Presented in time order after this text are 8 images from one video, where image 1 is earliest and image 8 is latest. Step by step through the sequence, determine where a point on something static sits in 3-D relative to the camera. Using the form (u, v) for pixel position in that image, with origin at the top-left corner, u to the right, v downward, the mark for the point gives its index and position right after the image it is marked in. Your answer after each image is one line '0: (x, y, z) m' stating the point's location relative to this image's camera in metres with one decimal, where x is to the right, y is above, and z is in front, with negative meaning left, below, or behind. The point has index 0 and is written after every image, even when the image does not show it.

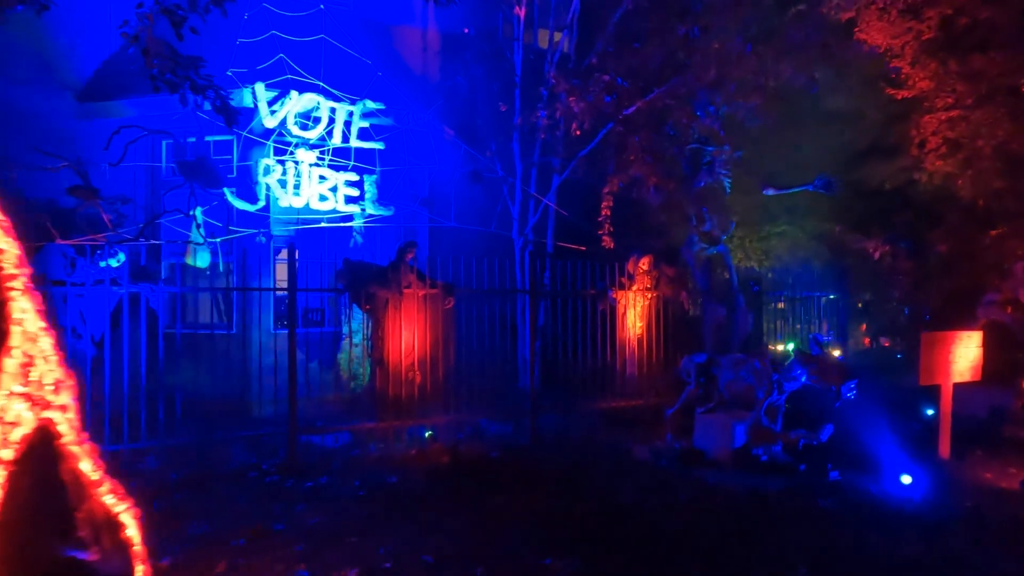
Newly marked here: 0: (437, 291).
0: (-0.8, 0.0, +8.6) m
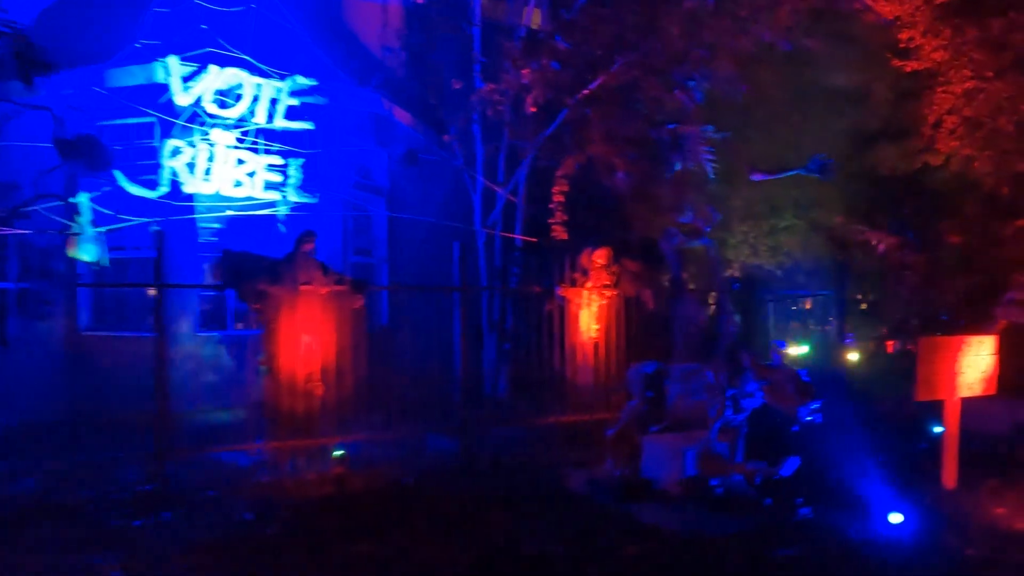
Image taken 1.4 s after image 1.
0: (-1.6, 0.0, +7.3) m
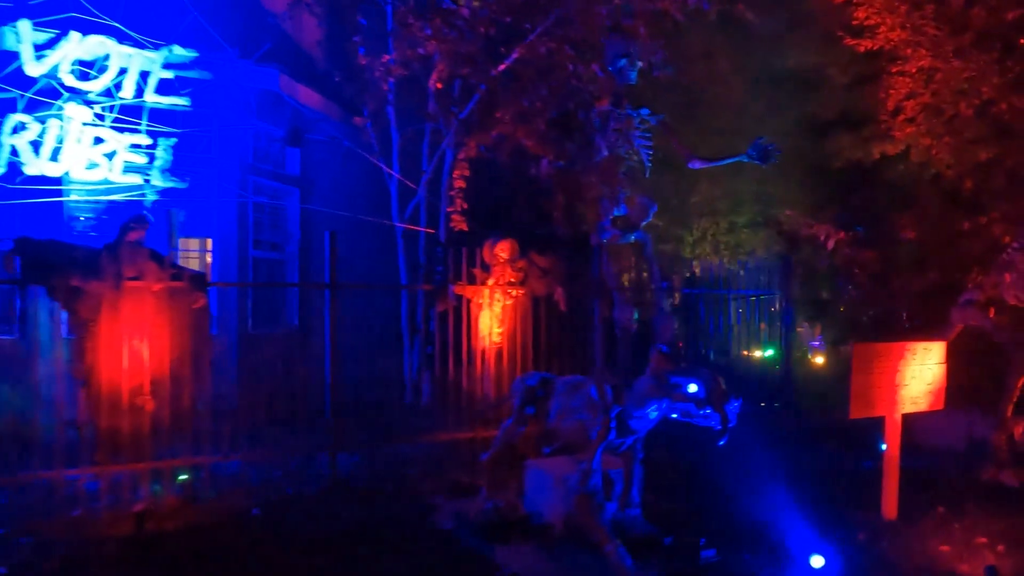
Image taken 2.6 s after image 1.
0: (-2.7, 0.0, +6.2) m
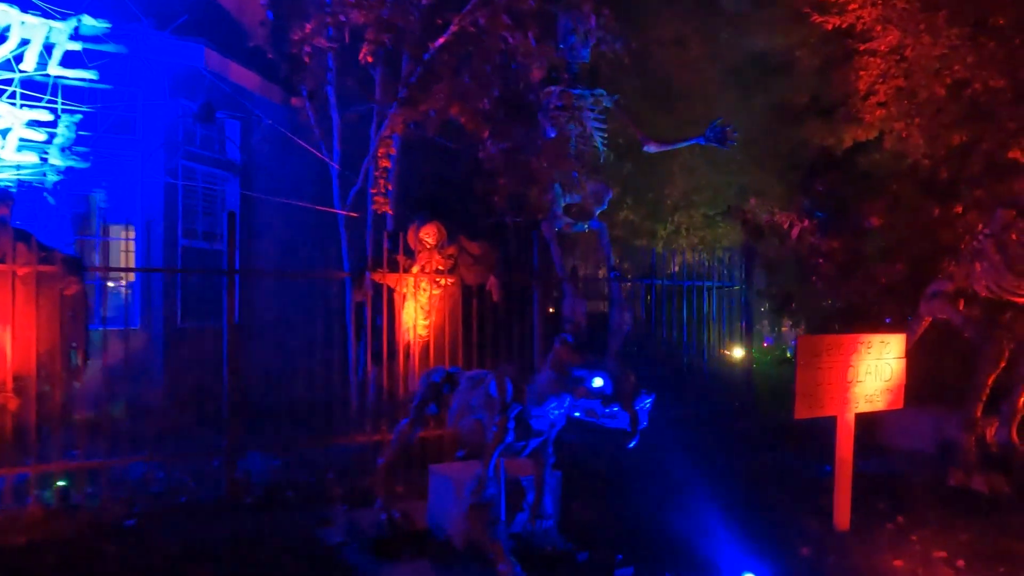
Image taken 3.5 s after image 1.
0: (-3.4, +0.1, +5.5) m
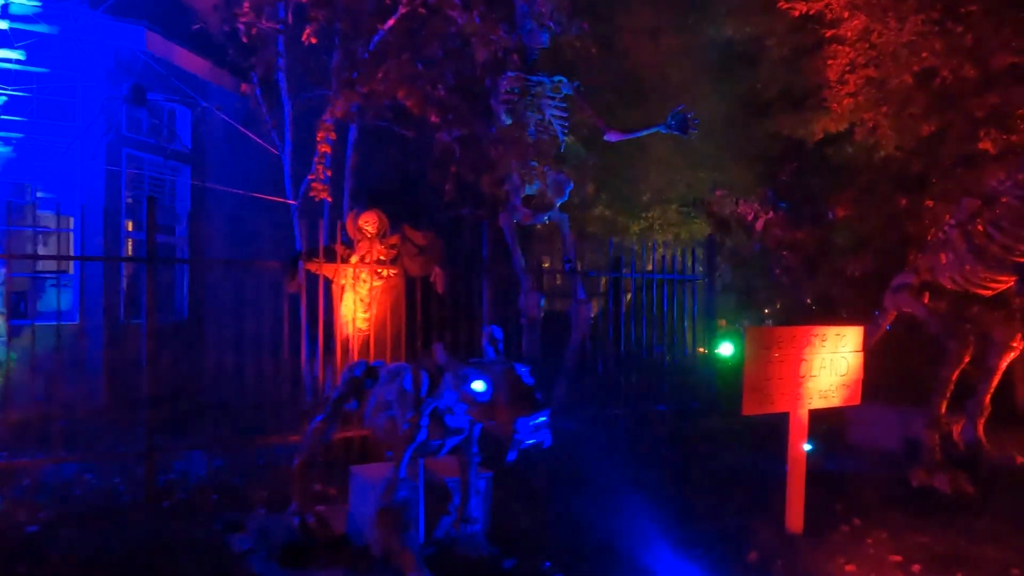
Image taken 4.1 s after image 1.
0: (-3.9, +0.2, +5.1) m
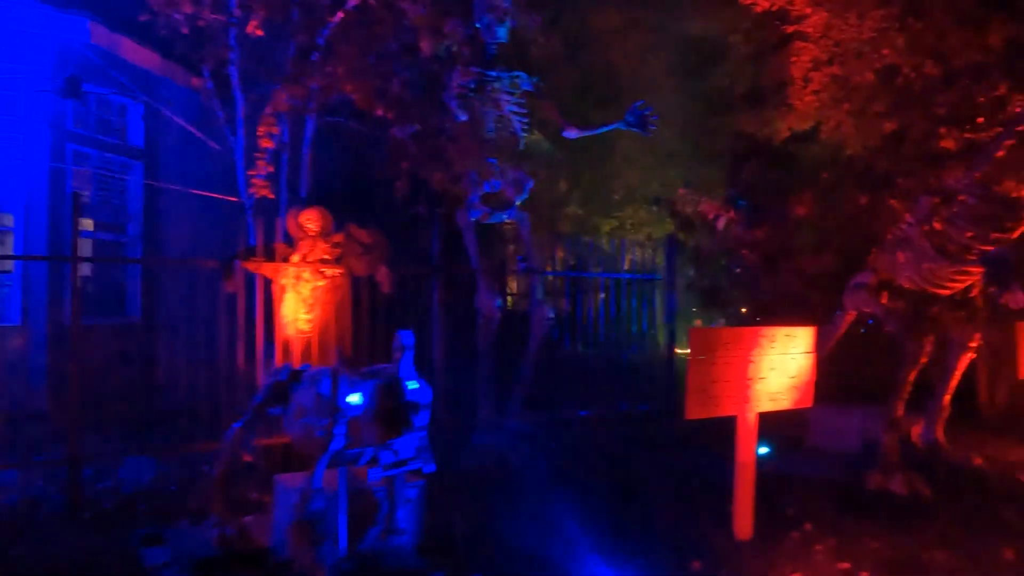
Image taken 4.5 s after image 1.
0: (-4.3, +0.2, +4.9) m
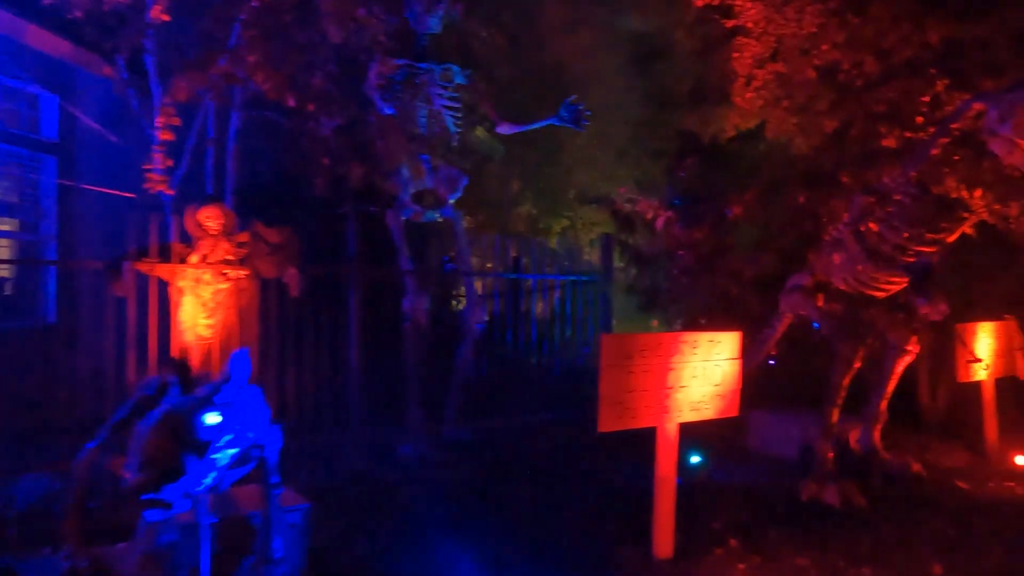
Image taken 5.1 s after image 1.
0: (-4.9, +0.2, +4.3) m
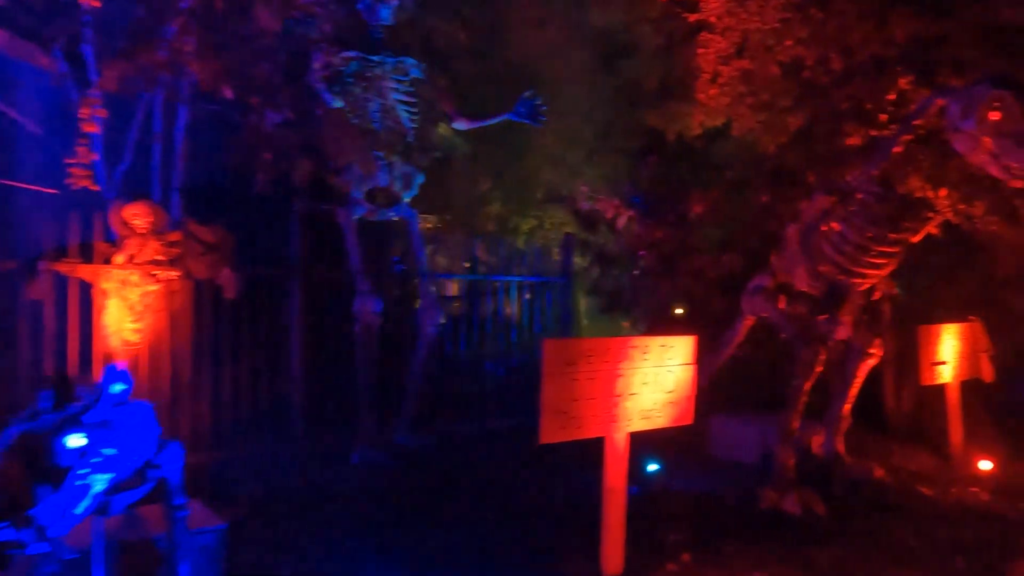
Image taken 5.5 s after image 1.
0: (-5.2, +0.2, +3.9) m
